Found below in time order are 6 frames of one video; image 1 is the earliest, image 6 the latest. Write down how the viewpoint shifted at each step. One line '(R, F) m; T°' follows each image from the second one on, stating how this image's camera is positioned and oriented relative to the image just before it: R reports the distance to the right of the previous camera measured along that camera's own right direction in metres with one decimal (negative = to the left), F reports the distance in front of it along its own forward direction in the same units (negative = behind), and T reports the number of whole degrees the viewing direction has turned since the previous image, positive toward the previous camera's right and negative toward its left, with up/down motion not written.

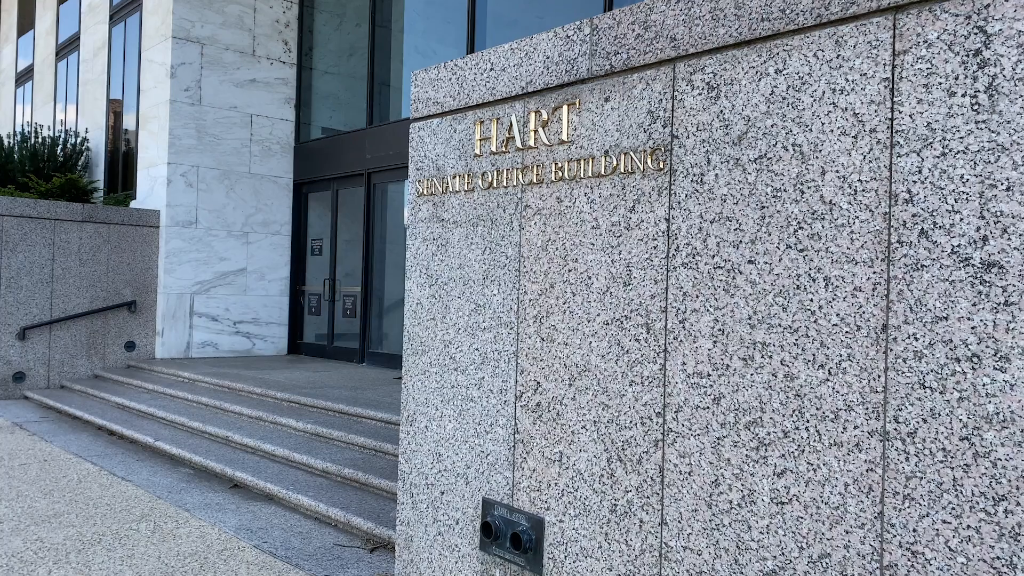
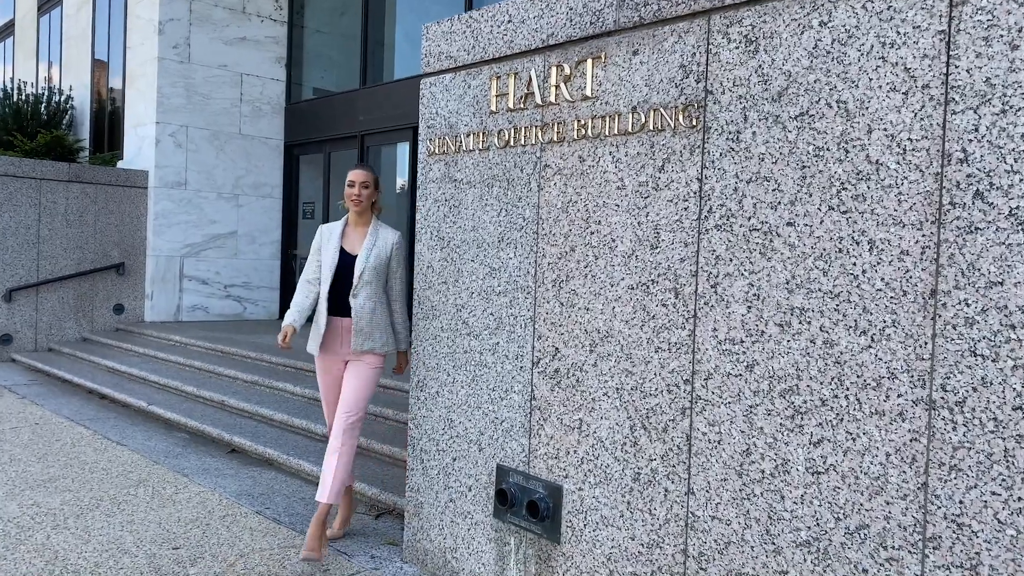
(-0.2, +0.1) m; +1°
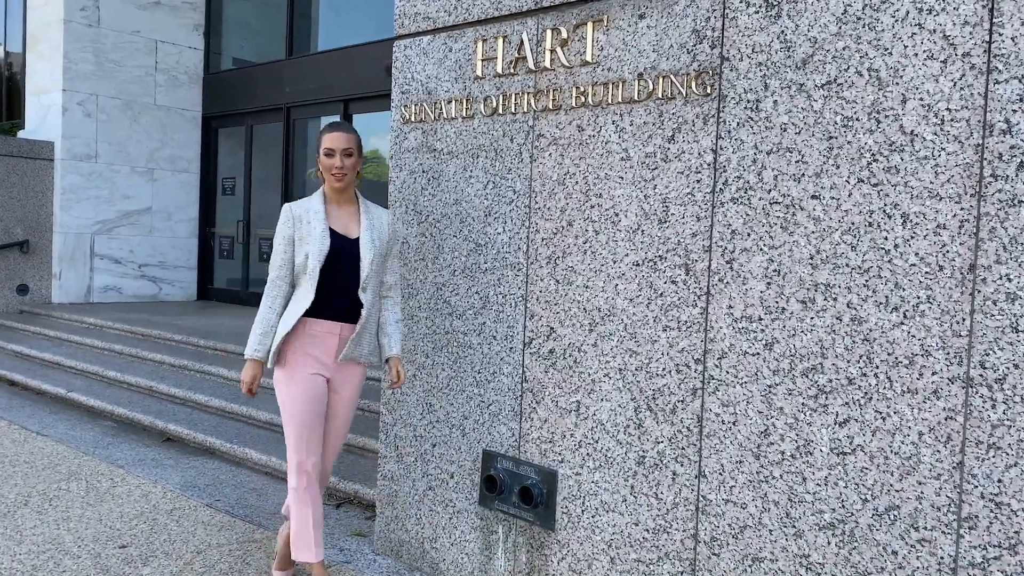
(-0.4, +0.2) m; +6°
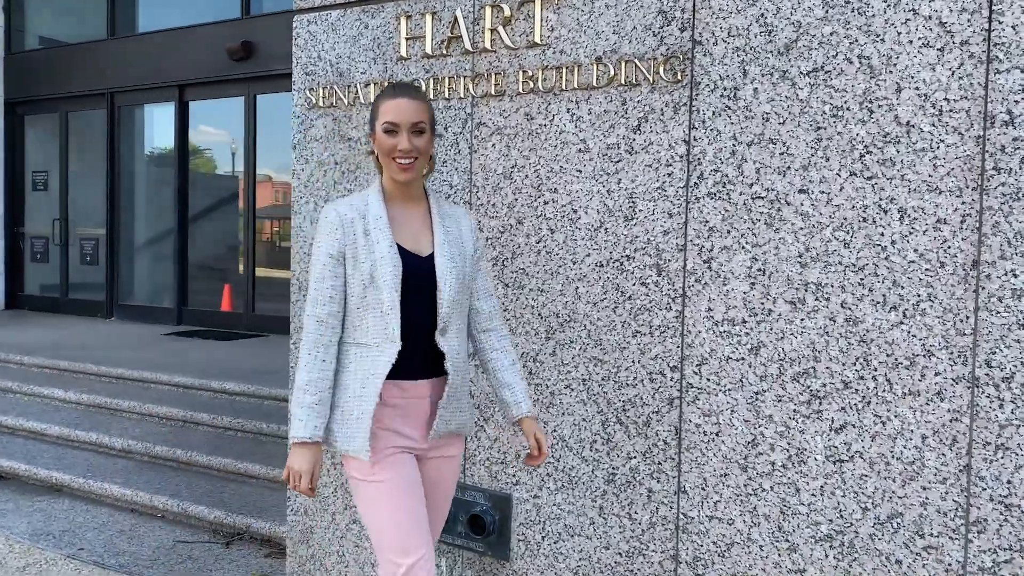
(-0.4, +0.4) m; +11°
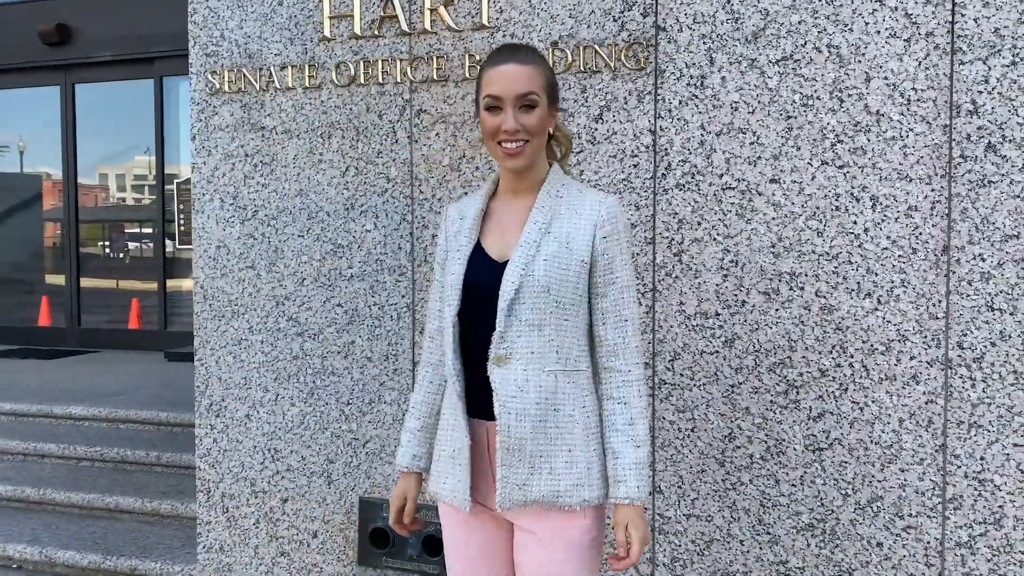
(-0.5, +0.3) m; +12°
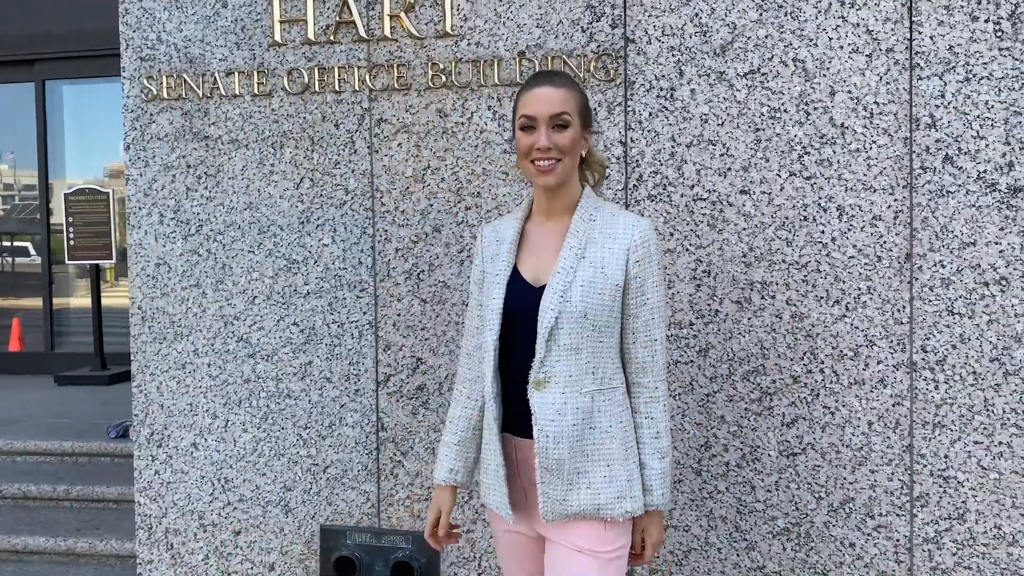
(-0.3, +0.1) m; +8°
